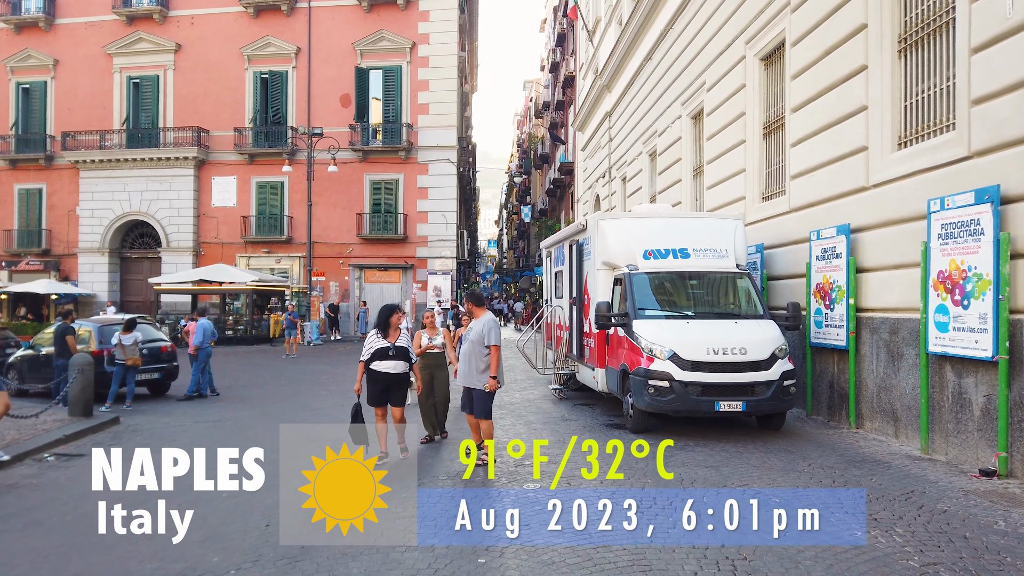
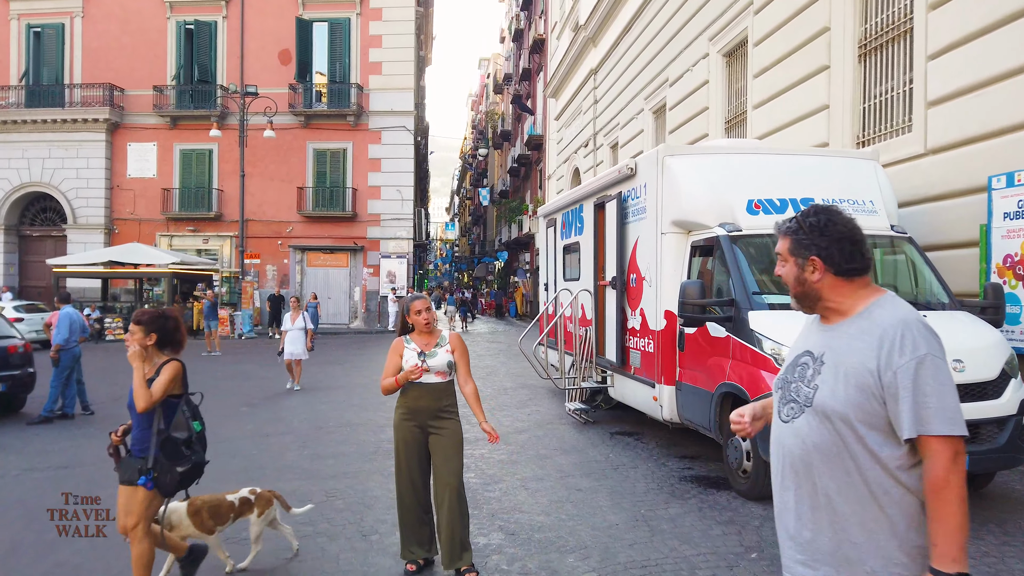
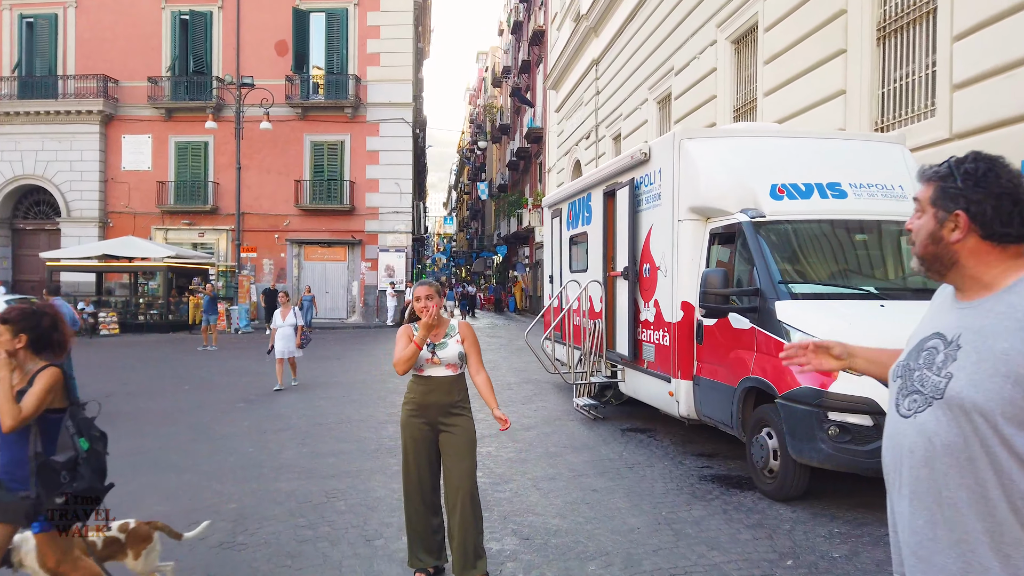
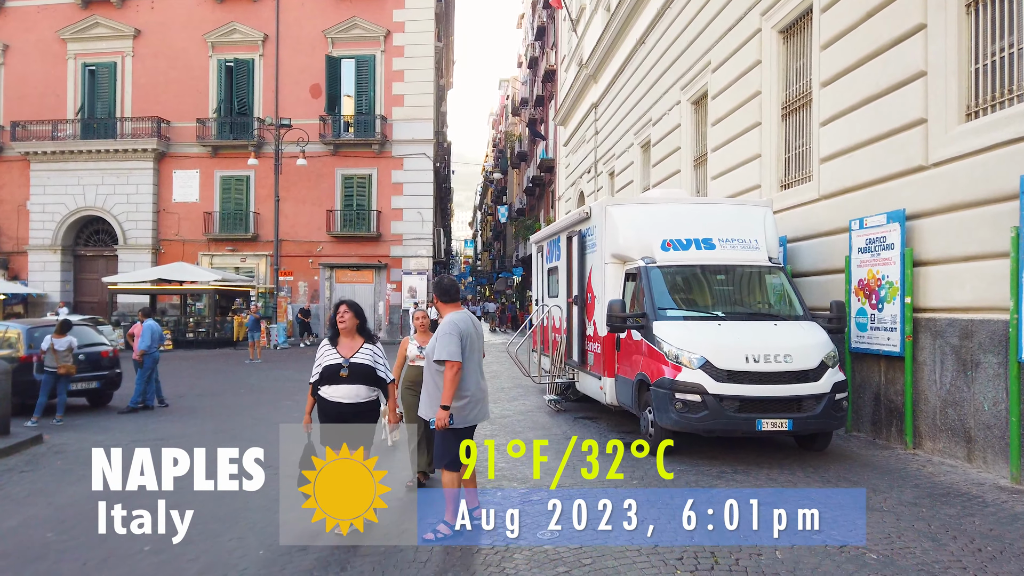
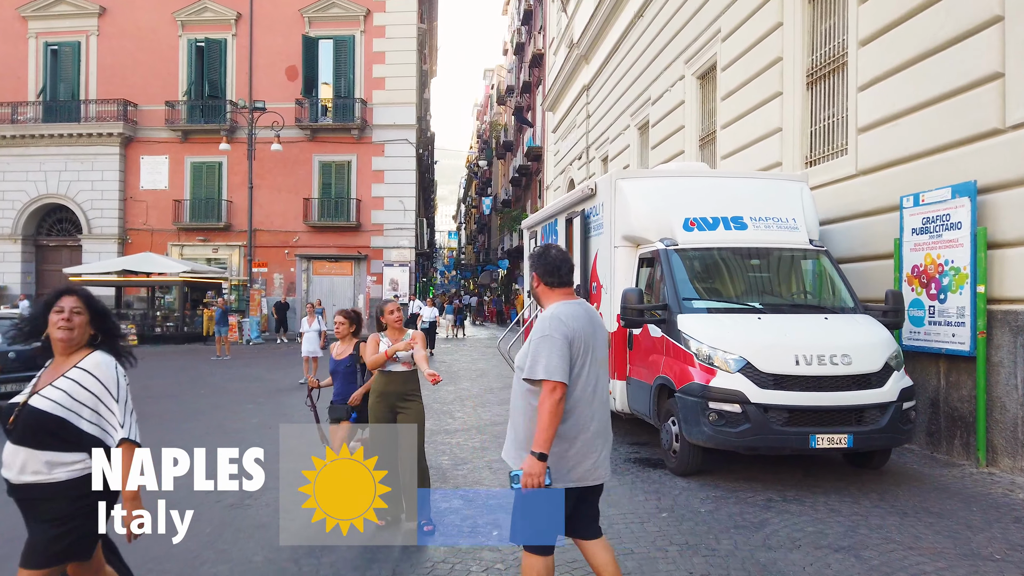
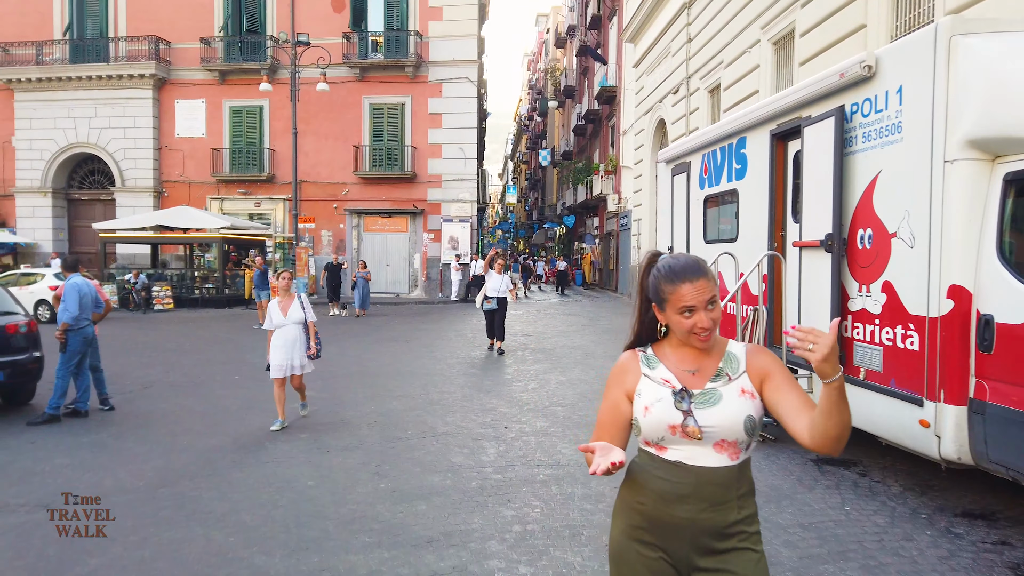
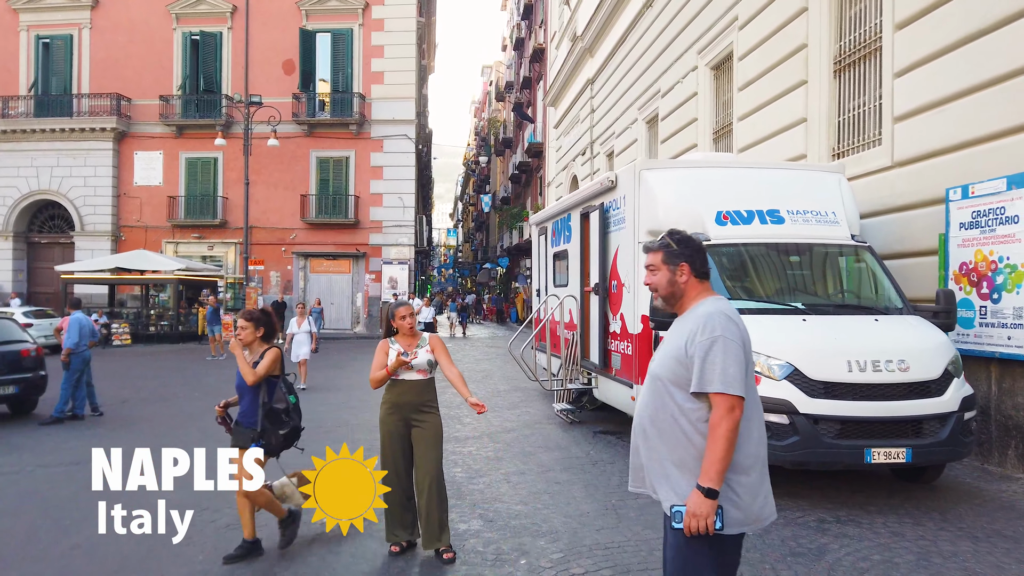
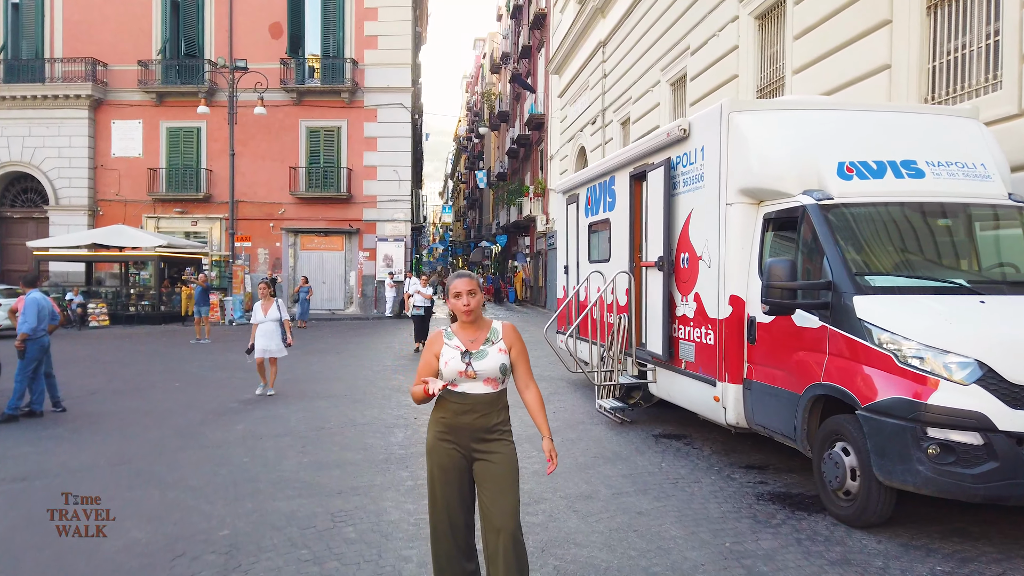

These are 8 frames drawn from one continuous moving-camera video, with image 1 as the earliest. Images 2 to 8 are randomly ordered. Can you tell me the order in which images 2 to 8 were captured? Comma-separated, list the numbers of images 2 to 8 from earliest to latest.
4, 5, 7, 2, 3, 8, 6
